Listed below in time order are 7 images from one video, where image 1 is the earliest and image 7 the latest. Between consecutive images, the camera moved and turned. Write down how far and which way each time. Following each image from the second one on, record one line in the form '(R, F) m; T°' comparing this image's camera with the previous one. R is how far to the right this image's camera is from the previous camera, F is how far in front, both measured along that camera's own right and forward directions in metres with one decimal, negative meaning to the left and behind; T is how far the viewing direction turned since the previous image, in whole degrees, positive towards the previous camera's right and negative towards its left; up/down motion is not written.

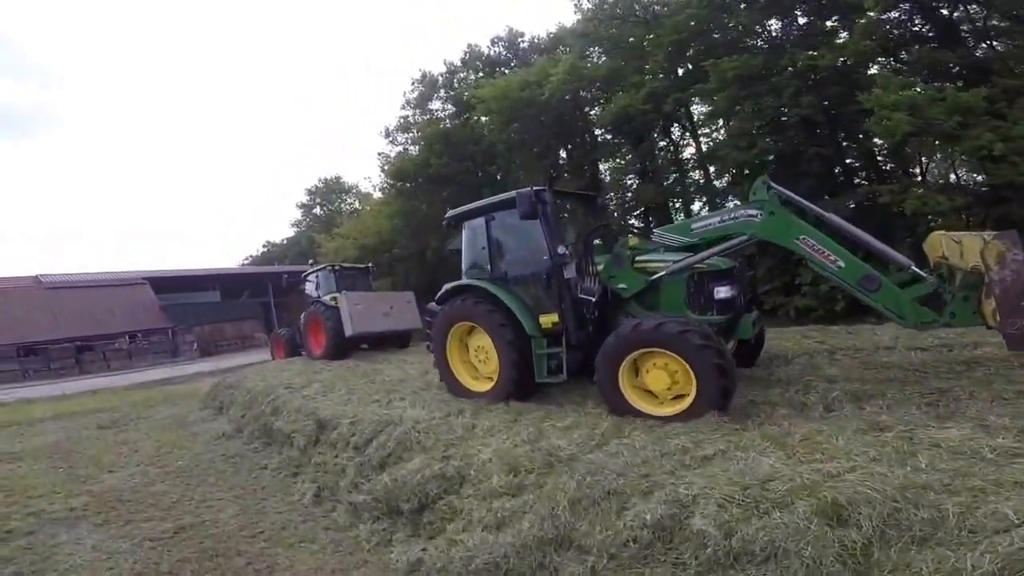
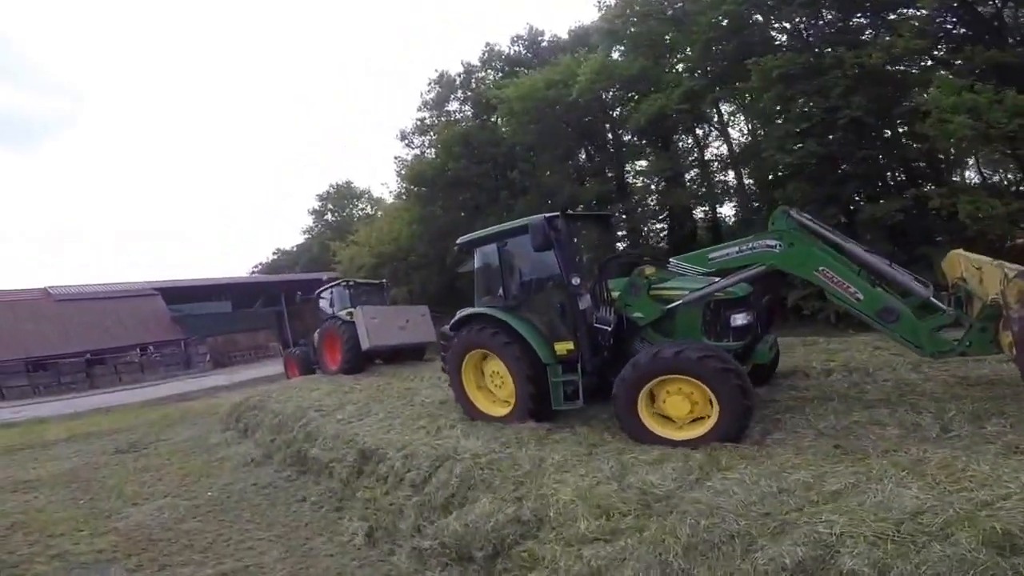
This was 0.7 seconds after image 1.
(-0.3, +0.3) m; 0°
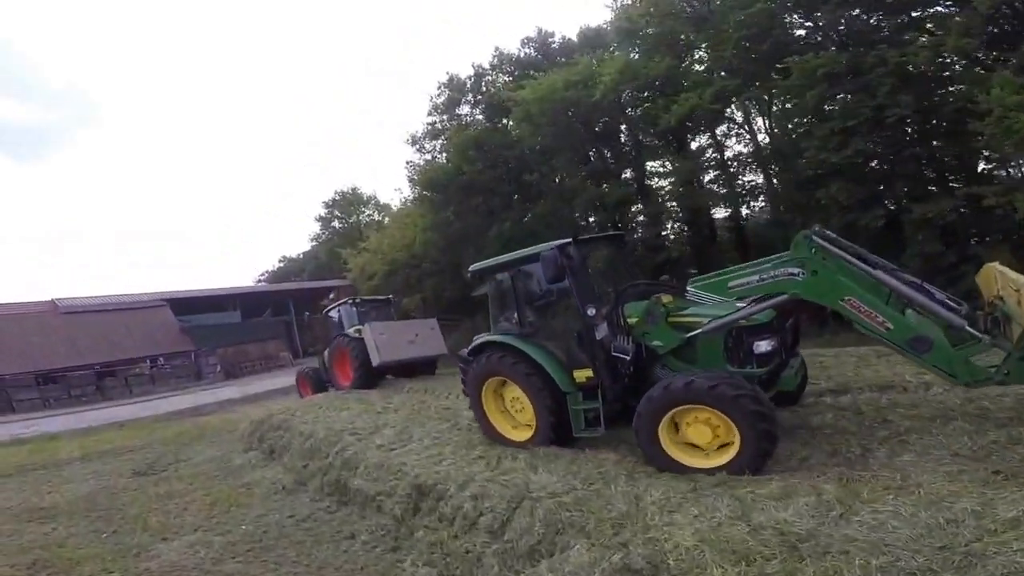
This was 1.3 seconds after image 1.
(-0.4, +0.4) m; 0°
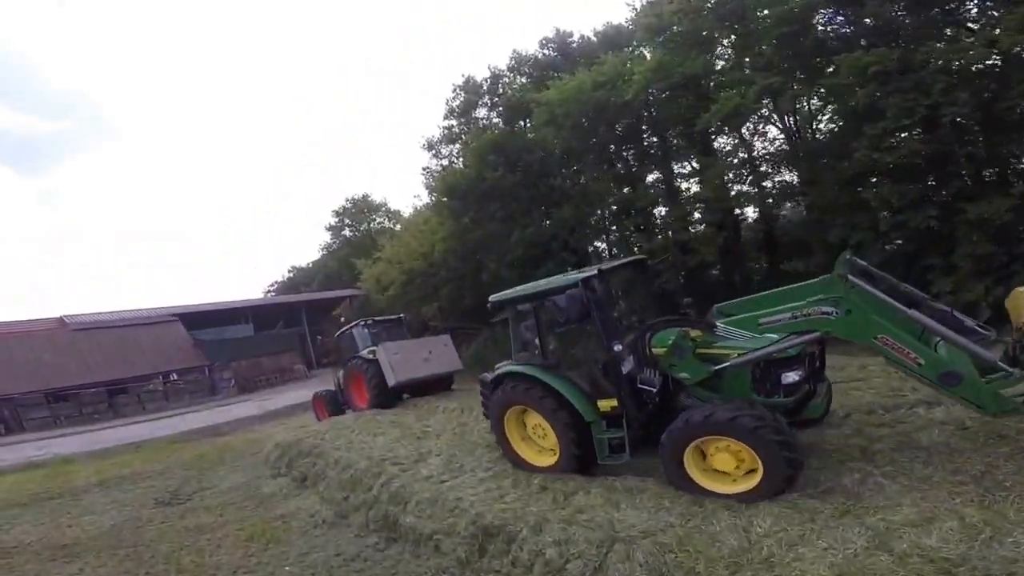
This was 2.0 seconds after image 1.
(-0.4, +0.4) m; 0°
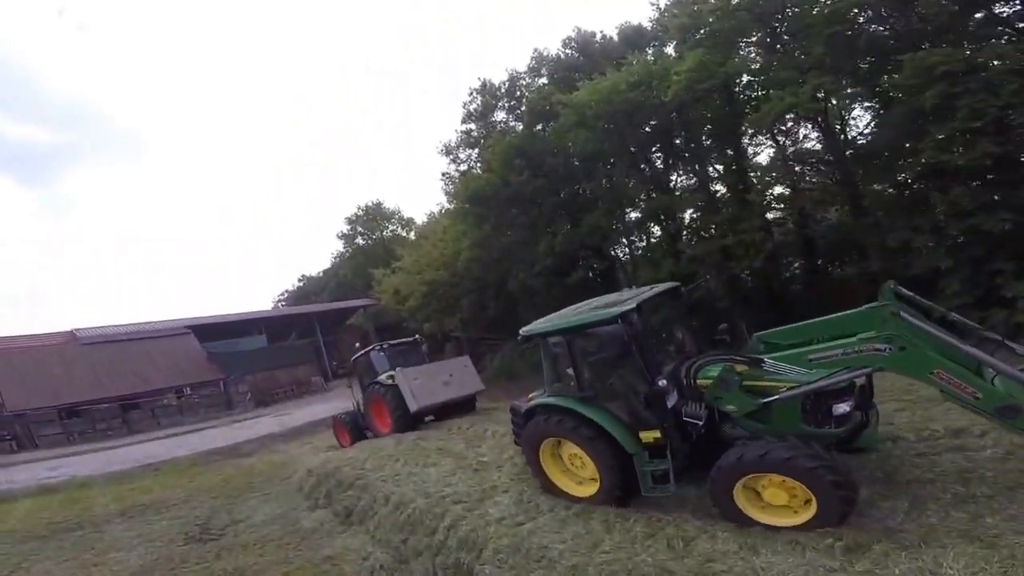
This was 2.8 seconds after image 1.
(-0.5, +0.5) m; 0°
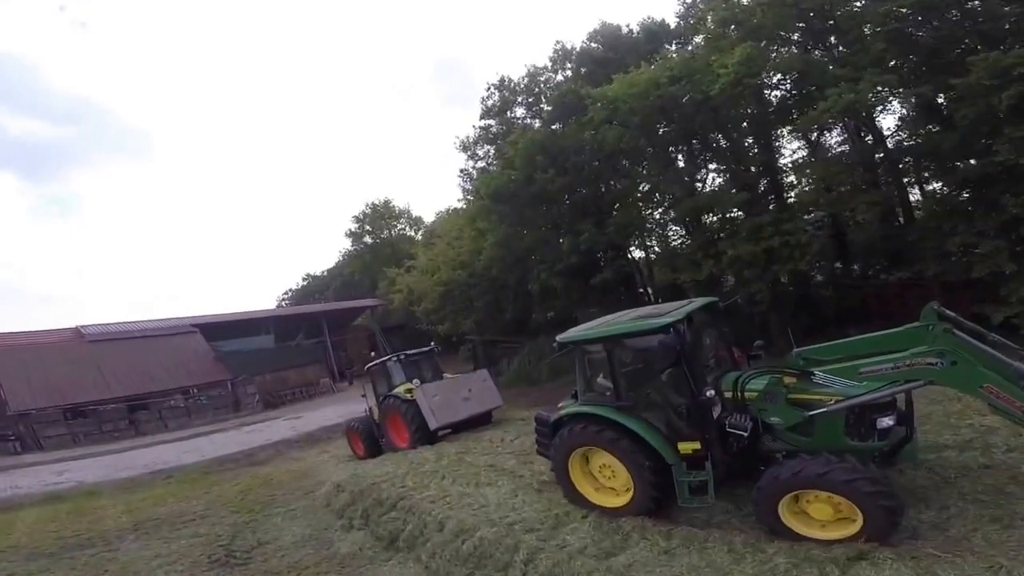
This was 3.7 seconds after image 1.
(-0.5, +0.6) m; 0°
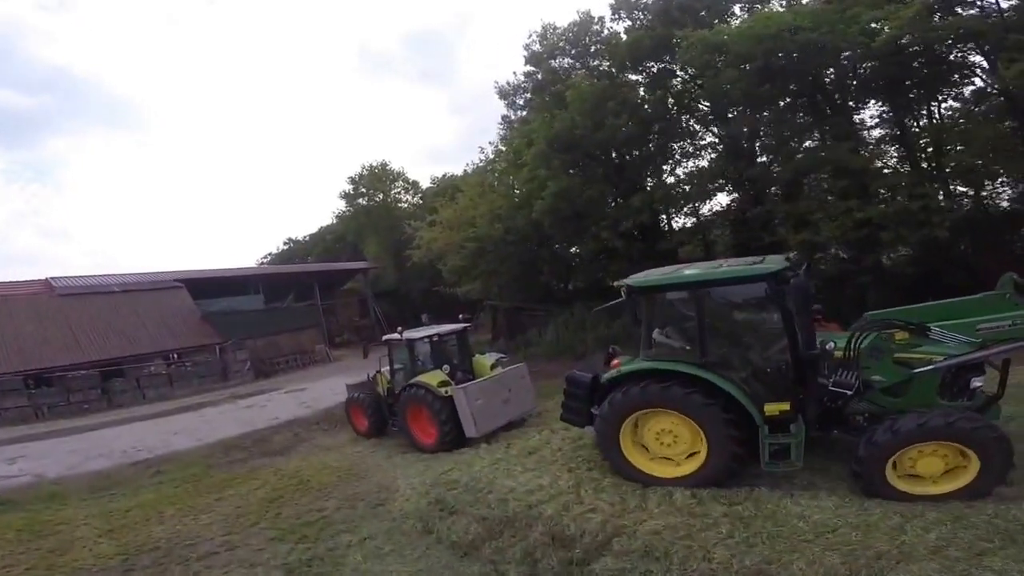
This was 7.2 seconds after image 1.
(-1.6, +2.8) m; +3°
